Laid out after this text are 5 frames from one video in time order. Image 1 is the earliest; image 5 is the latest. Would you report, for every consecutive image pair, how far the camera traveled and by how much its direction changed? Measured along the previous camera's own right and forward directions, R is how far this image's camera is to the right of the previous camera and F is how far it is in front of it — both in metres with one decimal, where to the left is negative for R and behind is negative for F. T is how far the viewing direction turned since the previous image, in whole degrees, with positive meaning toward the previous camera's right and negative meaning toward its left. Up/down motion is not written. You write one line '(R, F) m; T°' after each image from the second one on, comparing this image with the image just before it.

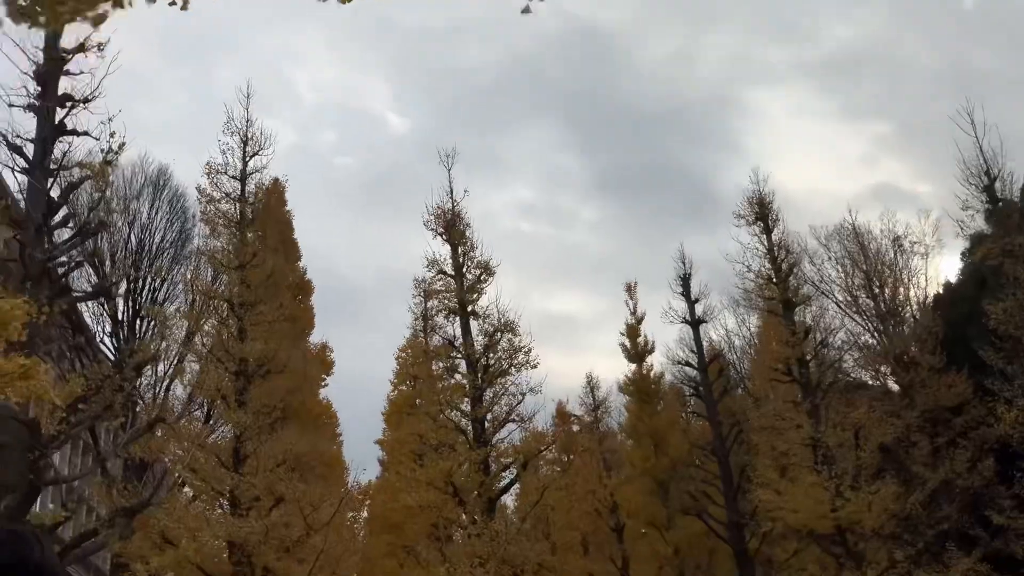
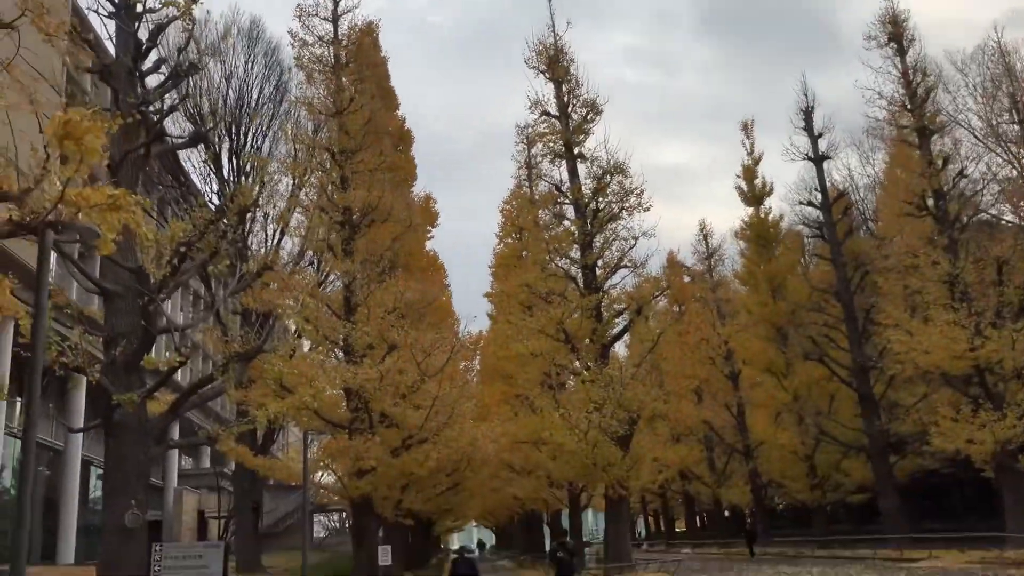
(-0.1, +0.7) m; -7°
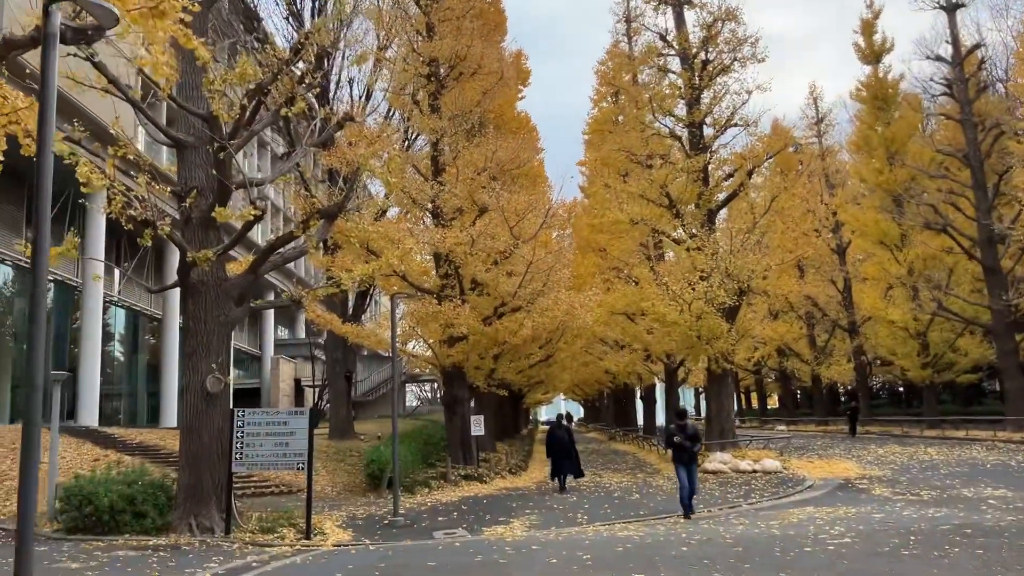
(-0.2, +1.1) m; -5°
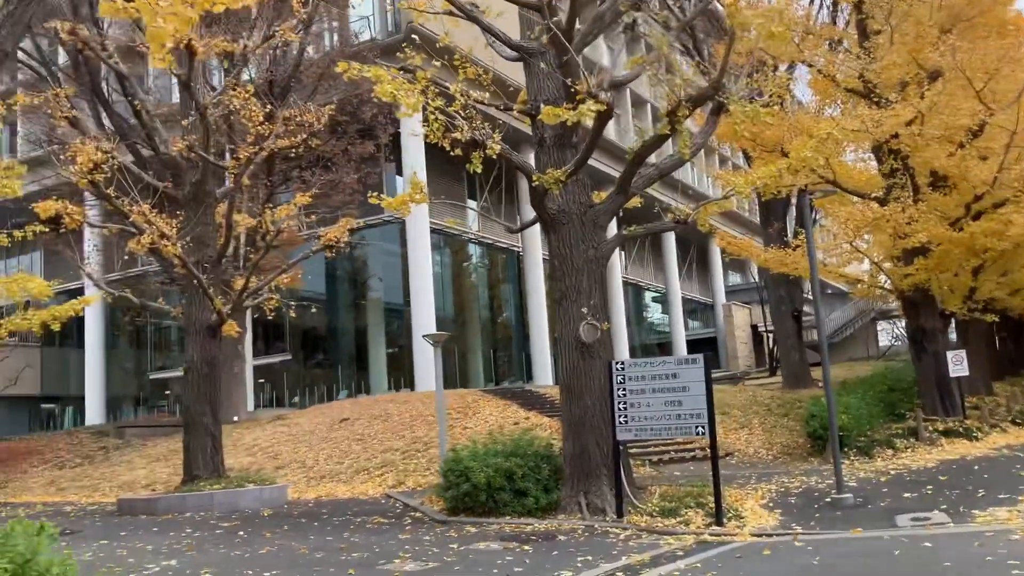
(+0.1, +2.4) m; -27°
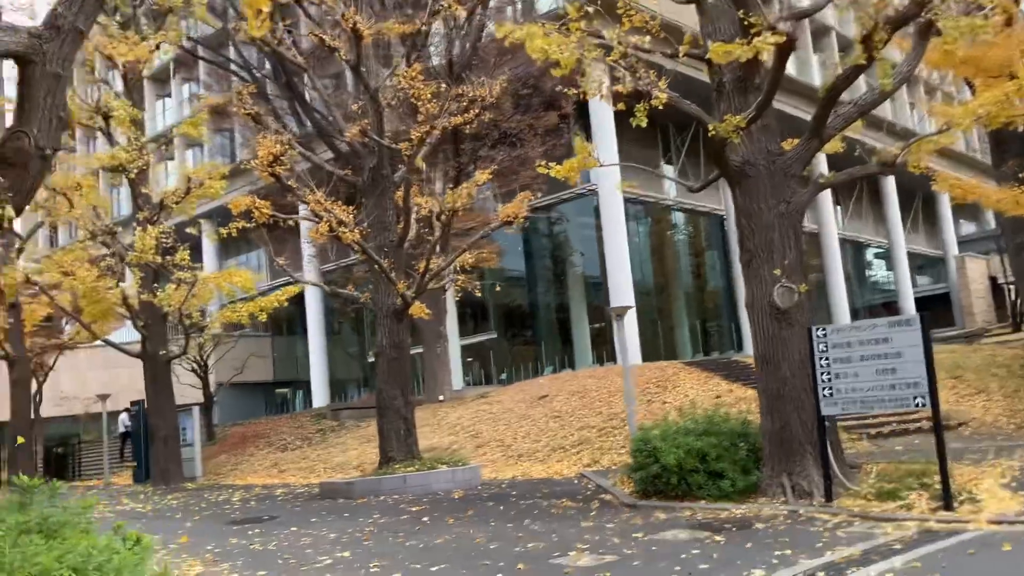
(+0.2, +0.5) m; -13°
